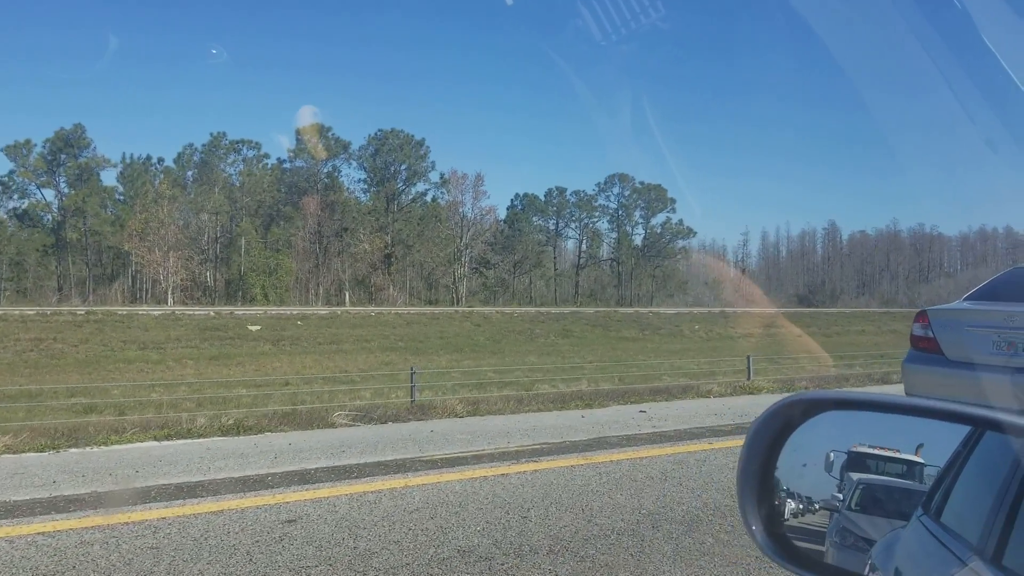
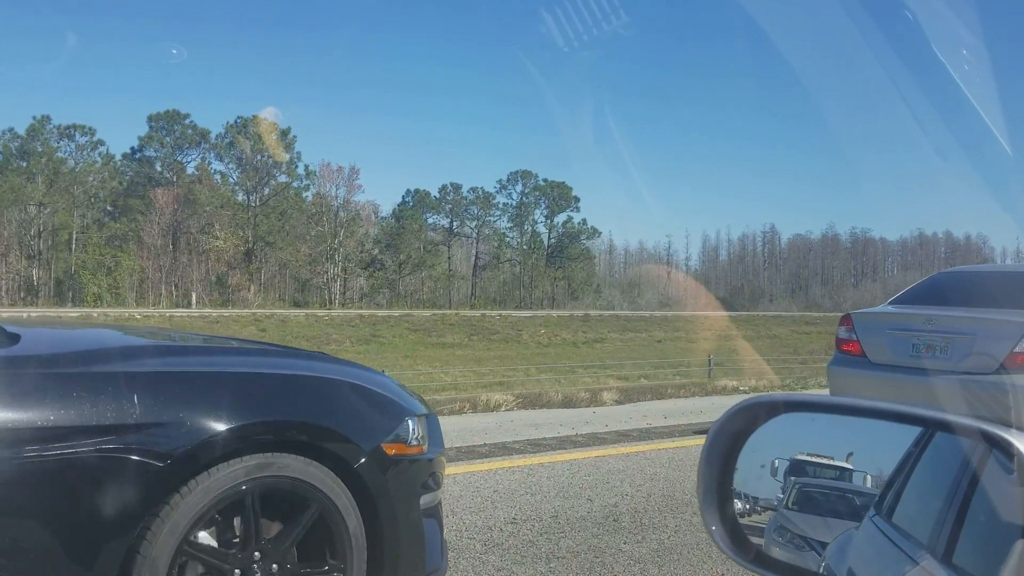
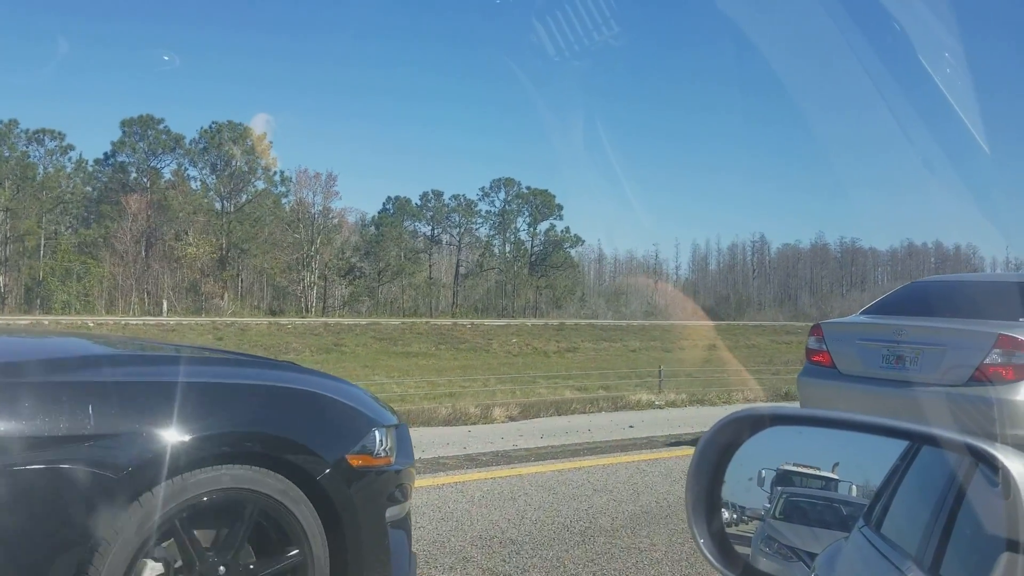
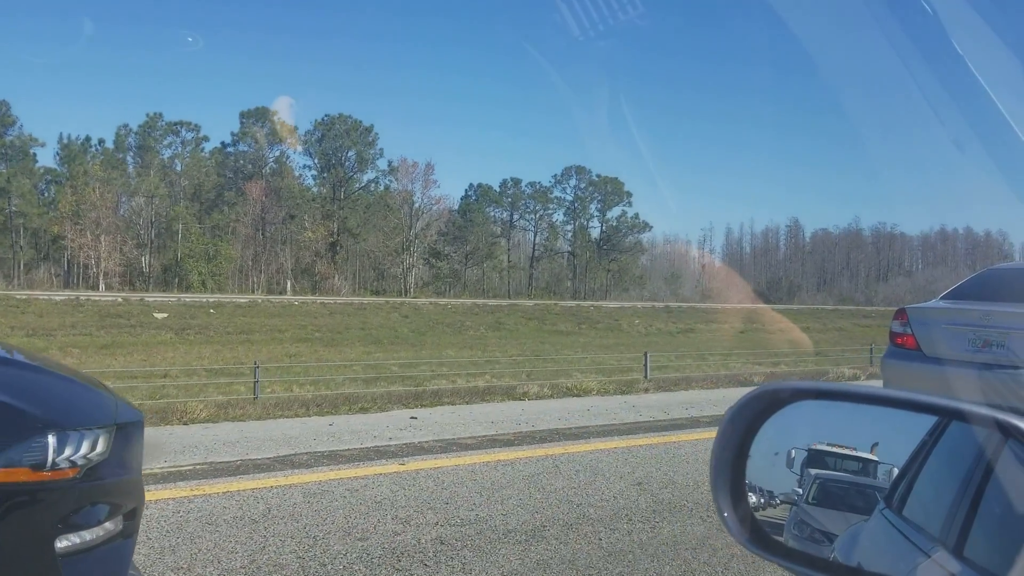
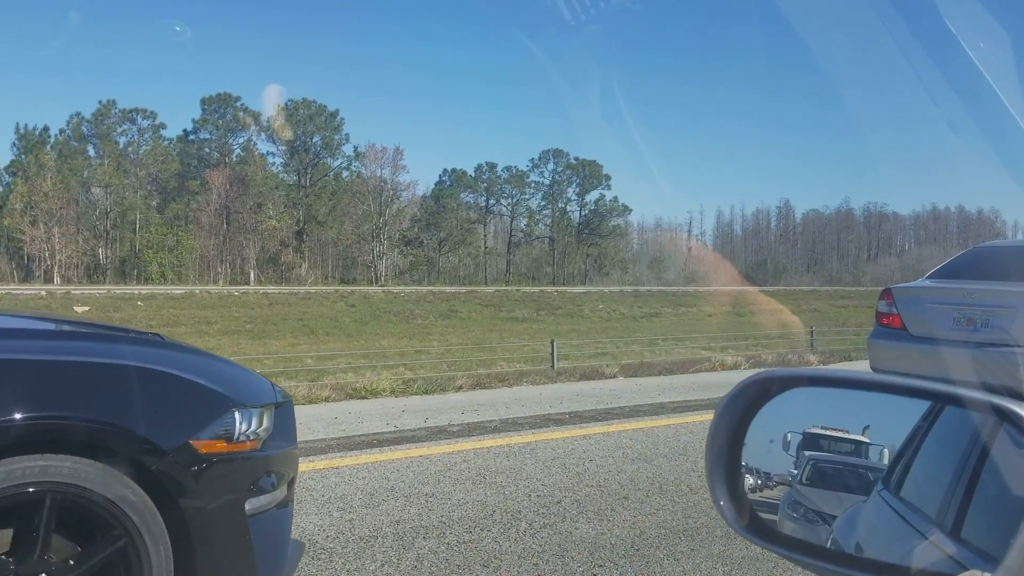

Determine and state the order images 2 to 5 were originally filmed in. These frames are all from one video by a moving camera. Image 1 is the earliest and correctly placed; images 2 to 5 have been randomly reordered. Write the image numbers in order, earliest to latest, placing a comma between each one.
4, 5, 2, 3
